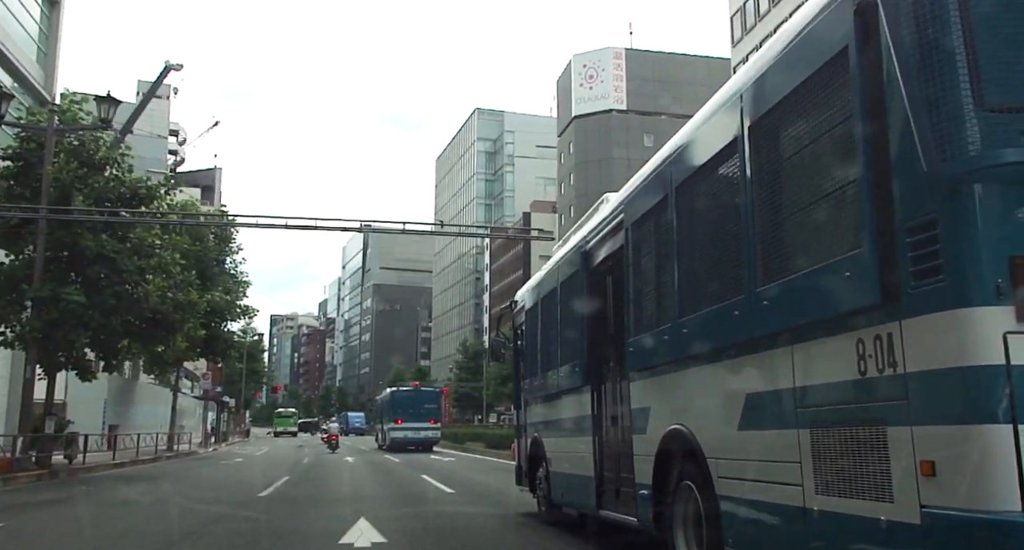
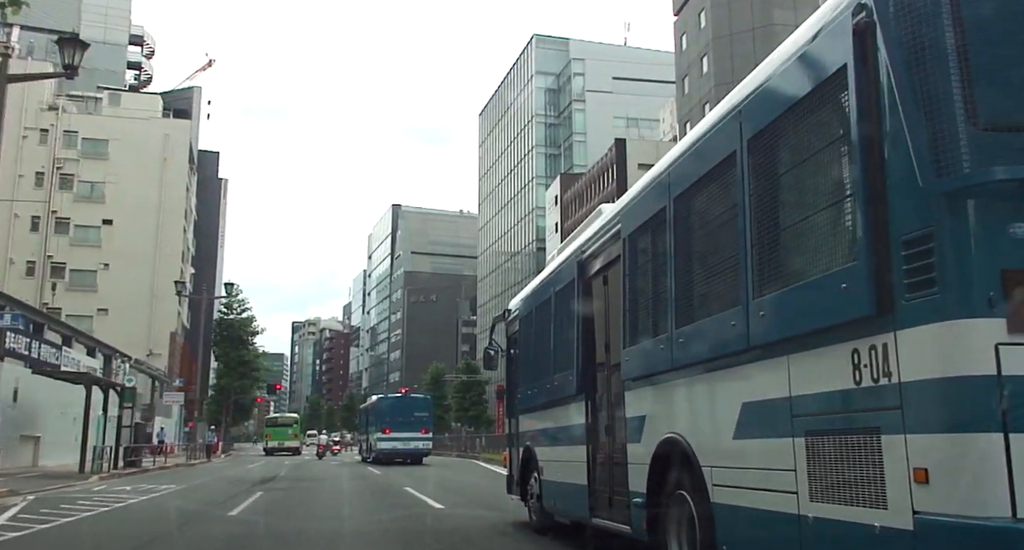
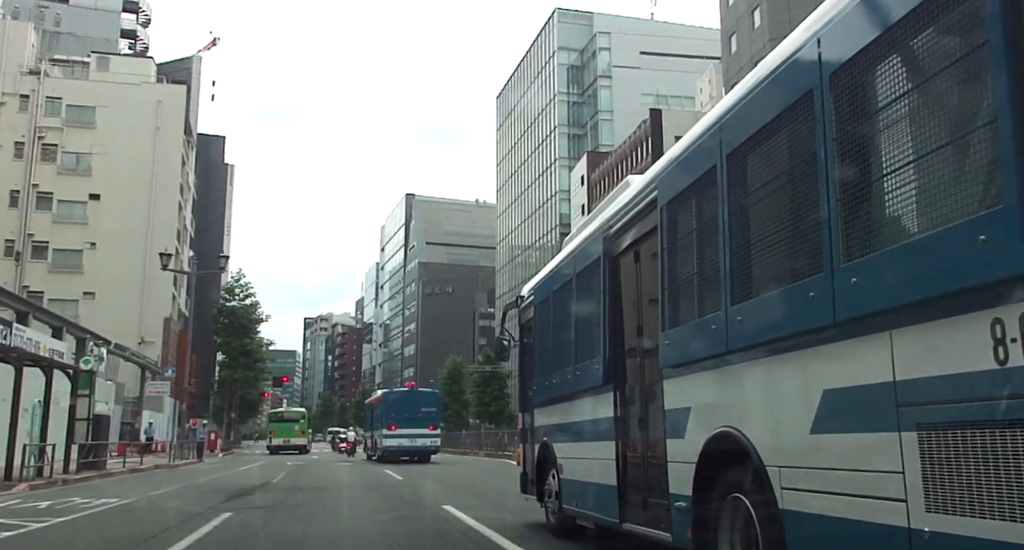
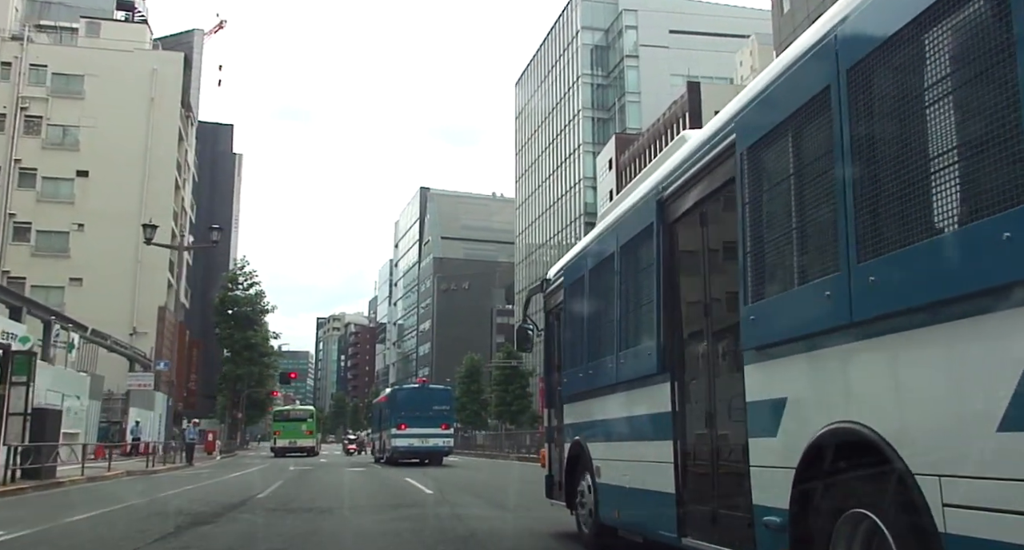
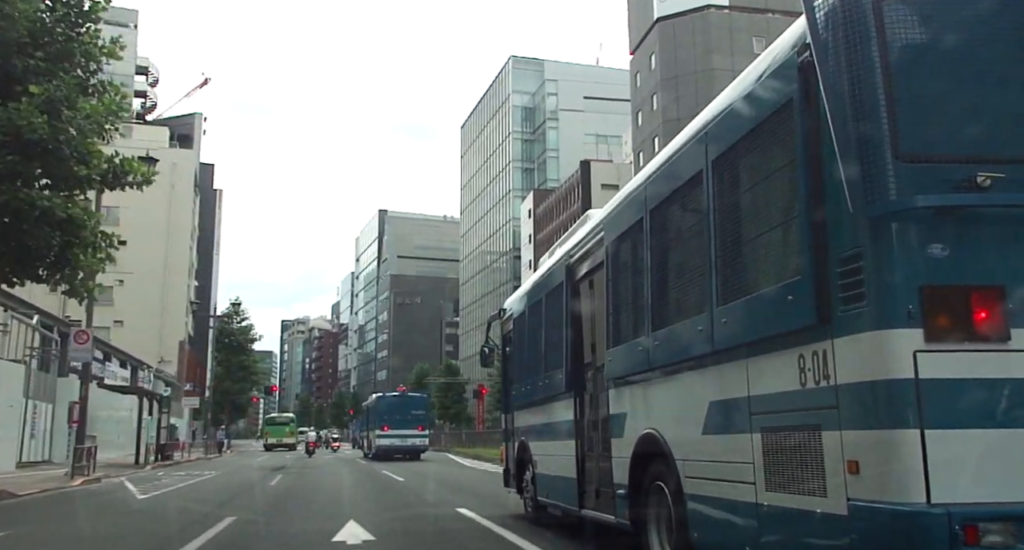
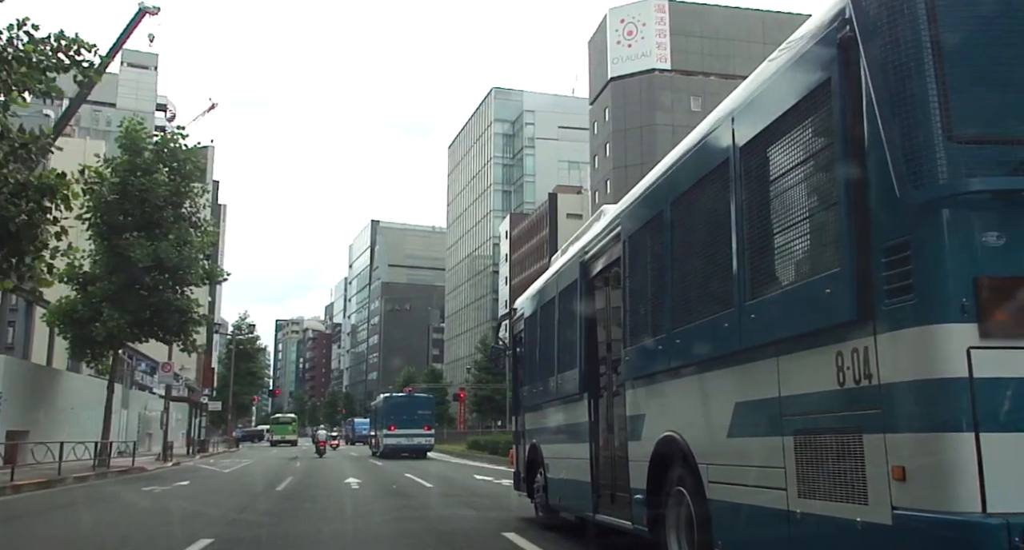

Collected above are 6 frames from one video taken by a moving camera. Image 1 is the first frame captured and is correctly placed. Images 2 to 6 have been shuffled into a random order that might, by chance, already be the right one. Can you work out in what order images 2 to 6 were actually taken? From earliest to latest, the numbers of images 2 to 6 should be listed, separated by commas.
6, 5, 2, 3, 4
